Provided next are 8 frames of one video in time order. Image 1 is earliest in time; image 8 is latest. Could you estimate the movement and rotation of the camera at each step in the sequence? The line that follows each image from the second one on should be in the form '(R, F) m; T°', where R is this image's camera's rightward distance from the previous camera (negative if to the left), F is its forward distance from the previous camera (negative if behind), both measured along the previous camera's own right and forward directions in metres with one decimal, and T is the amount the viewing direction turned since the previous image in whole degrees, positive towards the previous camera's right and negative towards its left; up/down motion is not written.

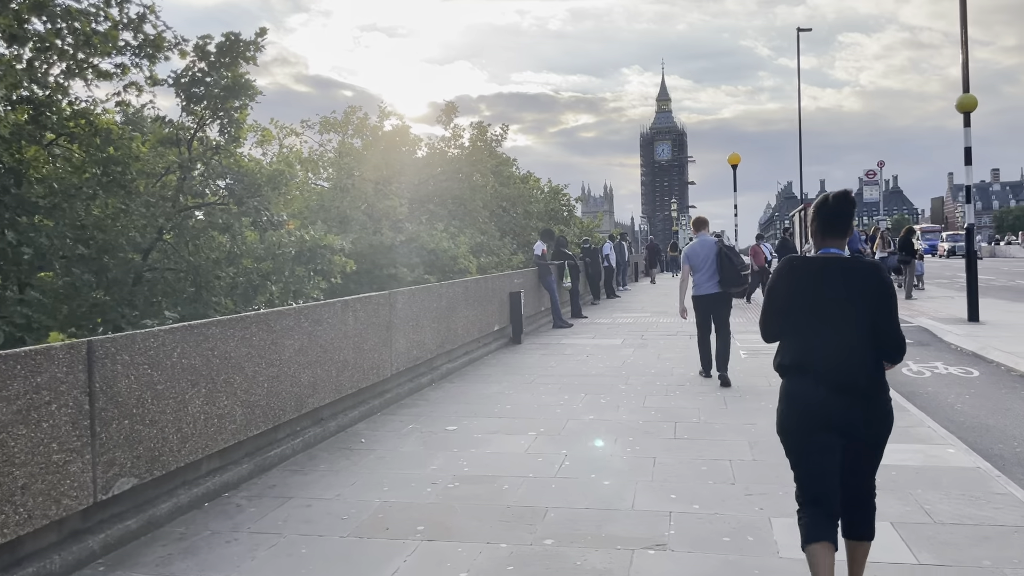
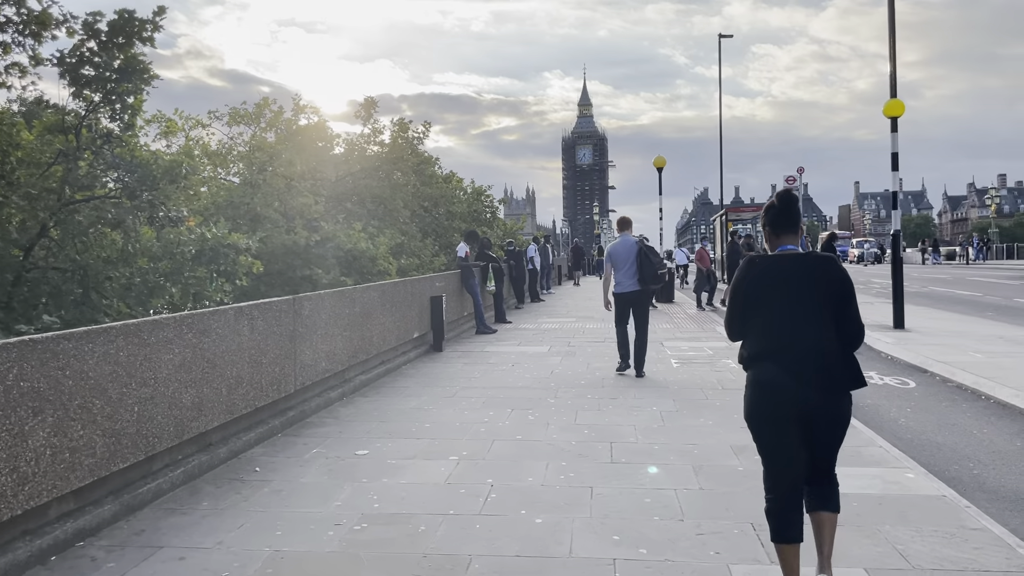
(0.0, +0.7) m; +5°
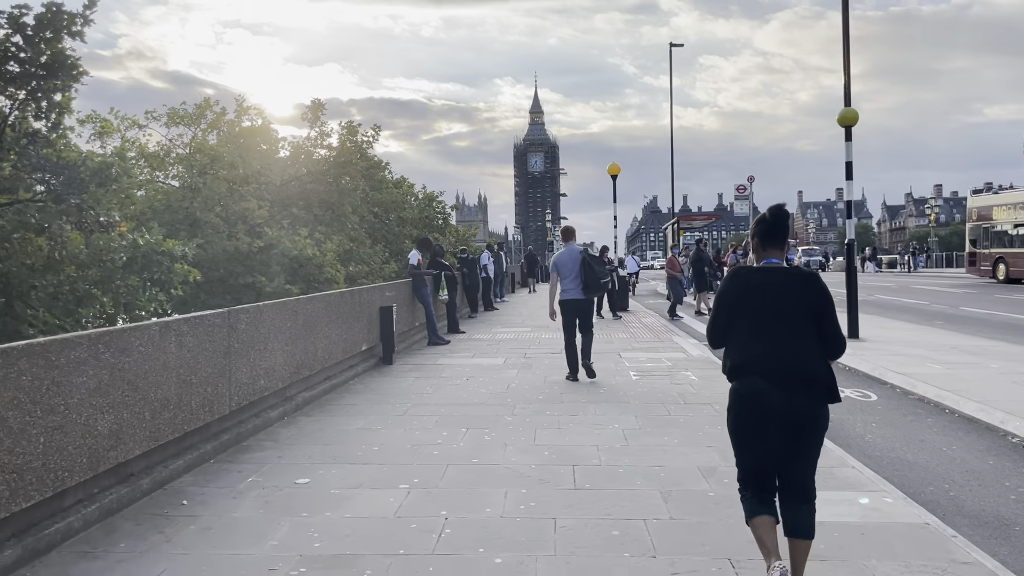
(0.0, +0.4) m; +3°
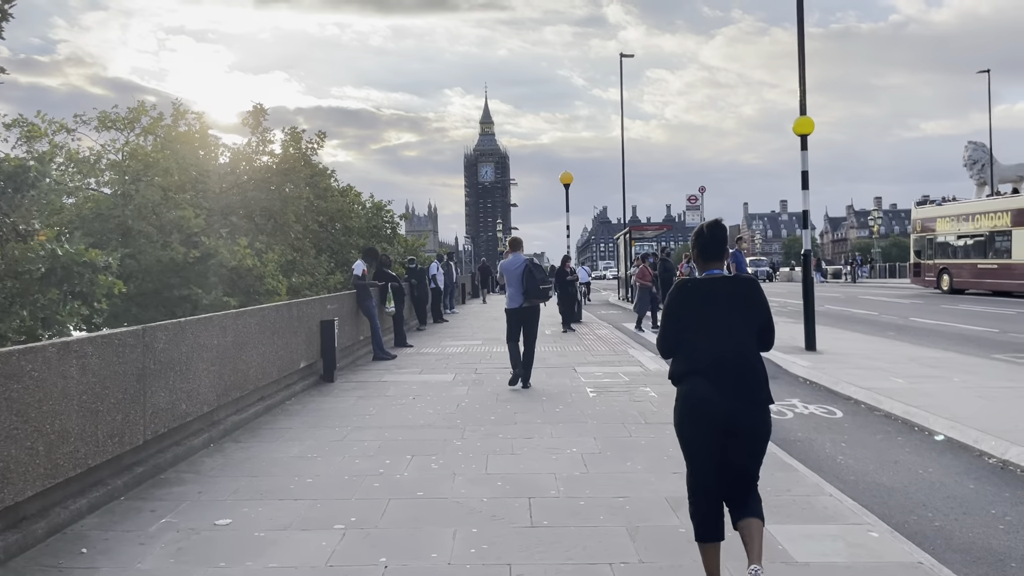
(0.0, +0.5) m; +3°
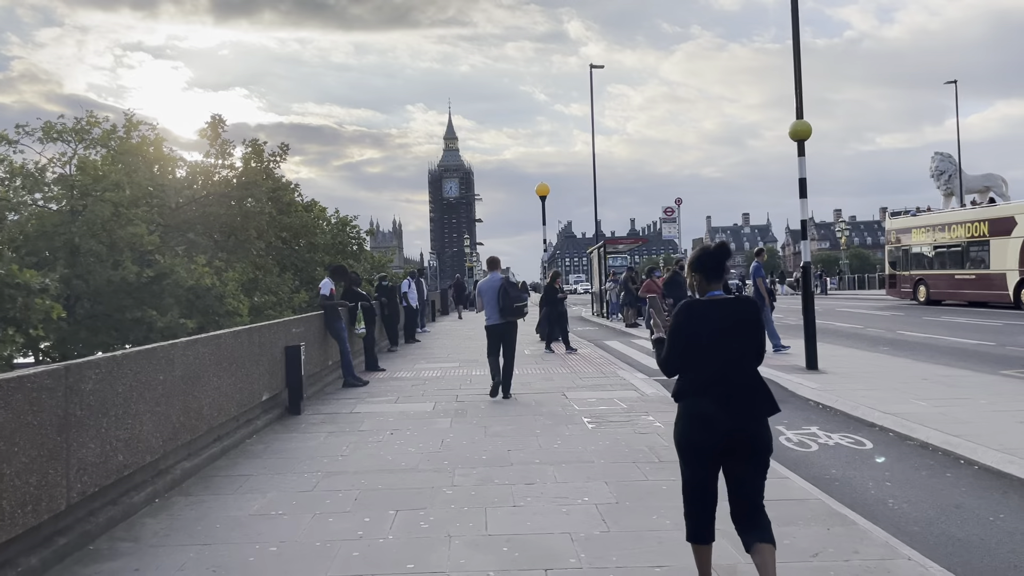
(-0.2, +0.9) m; +2°
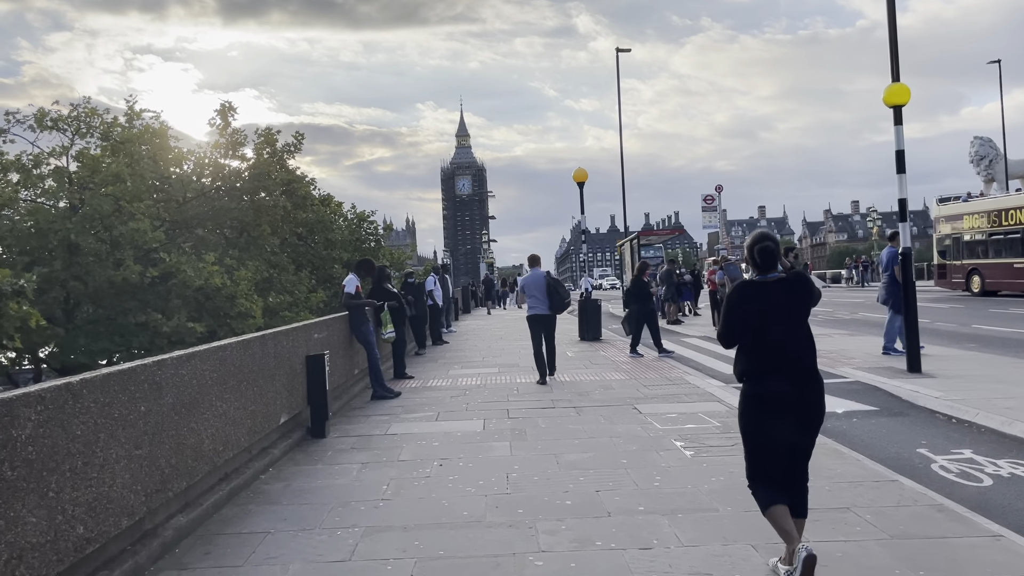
(-0.5, +1.6) m; -1°
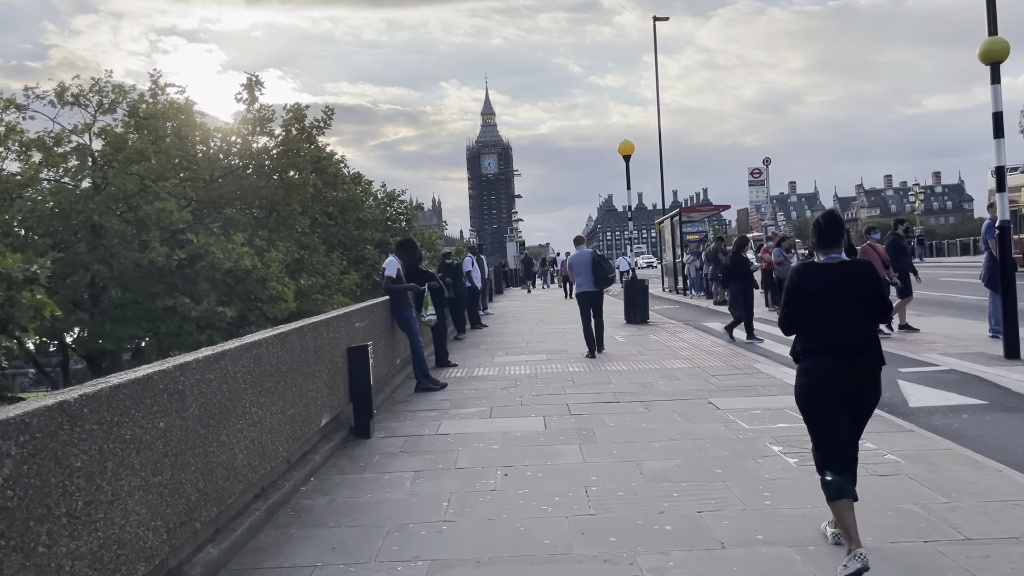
(-0.3, +0.9) m; -2°
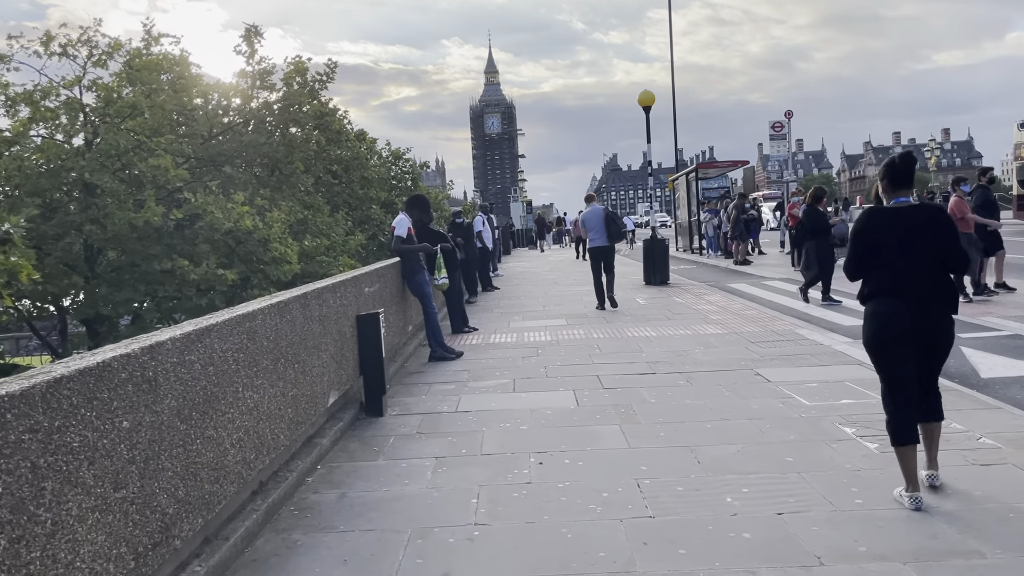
(-0.2, +0.8) m; 0°
